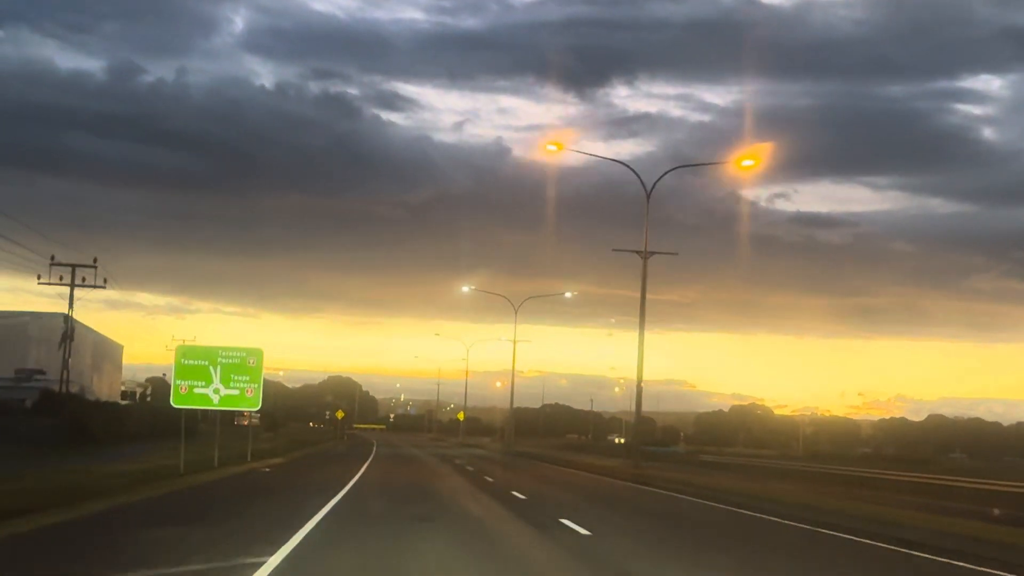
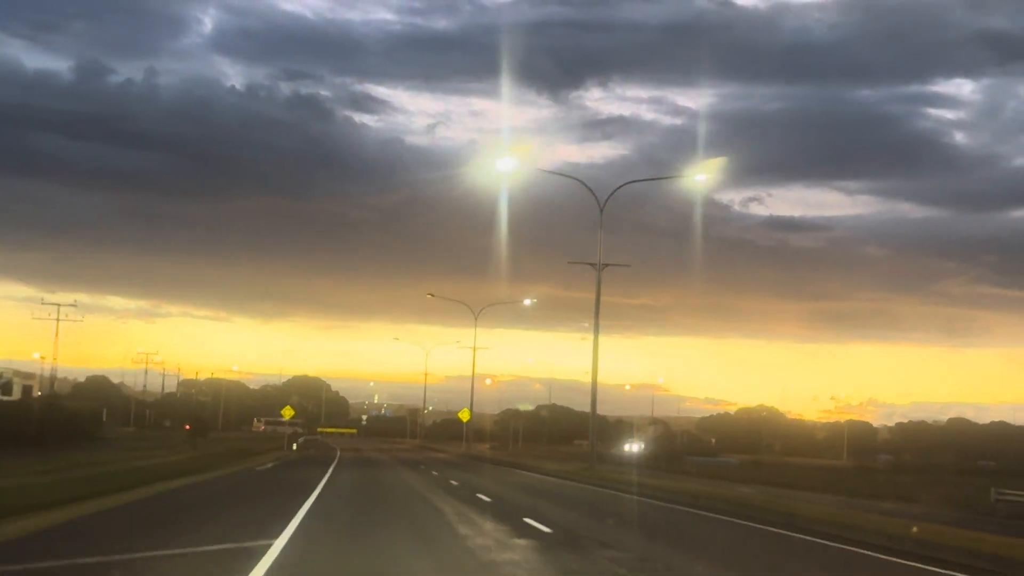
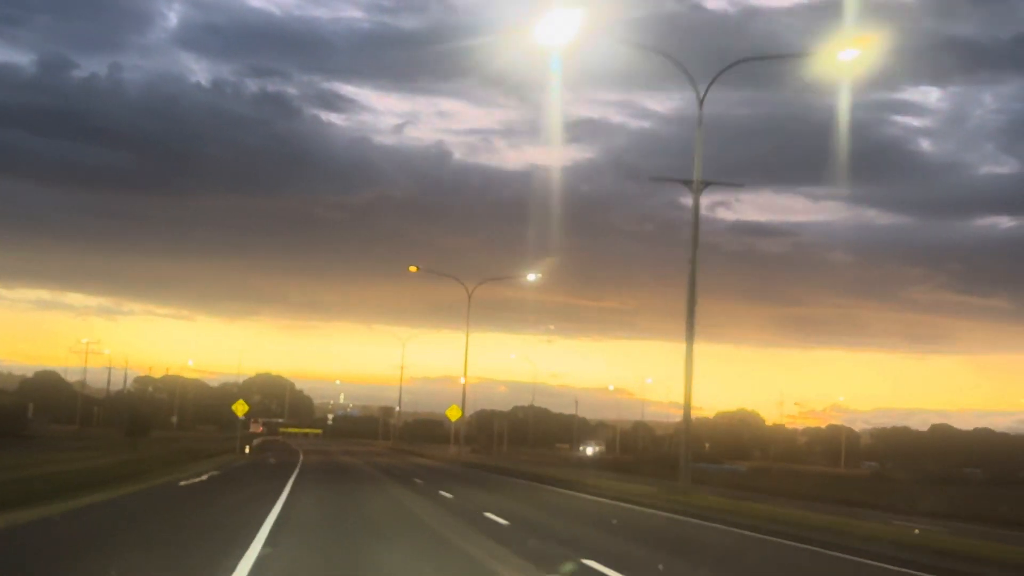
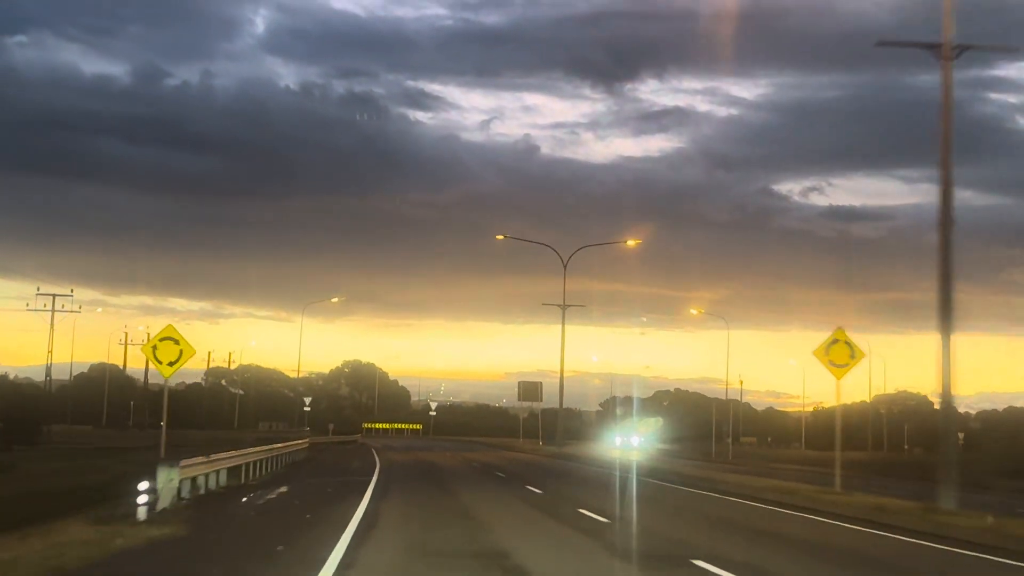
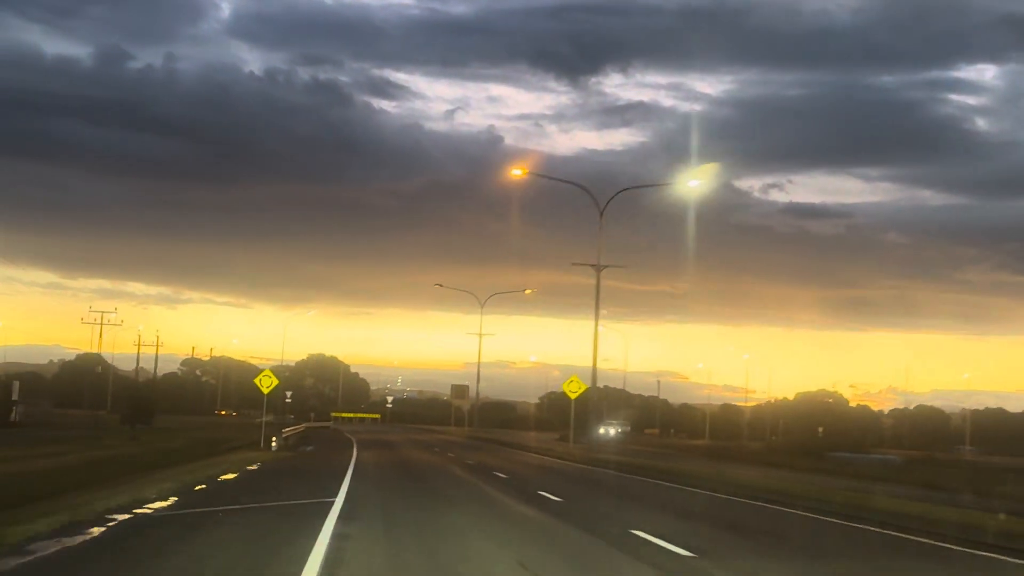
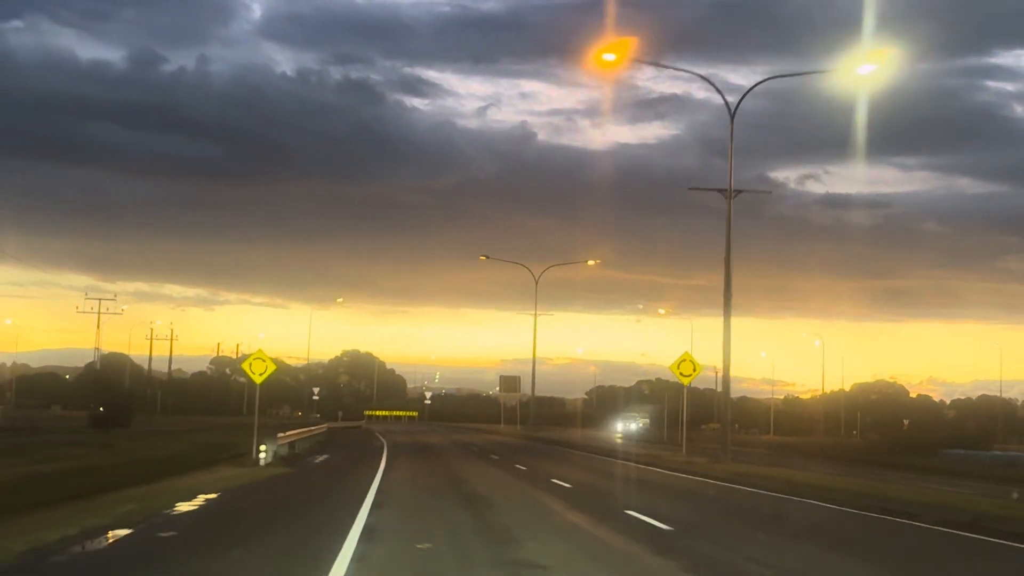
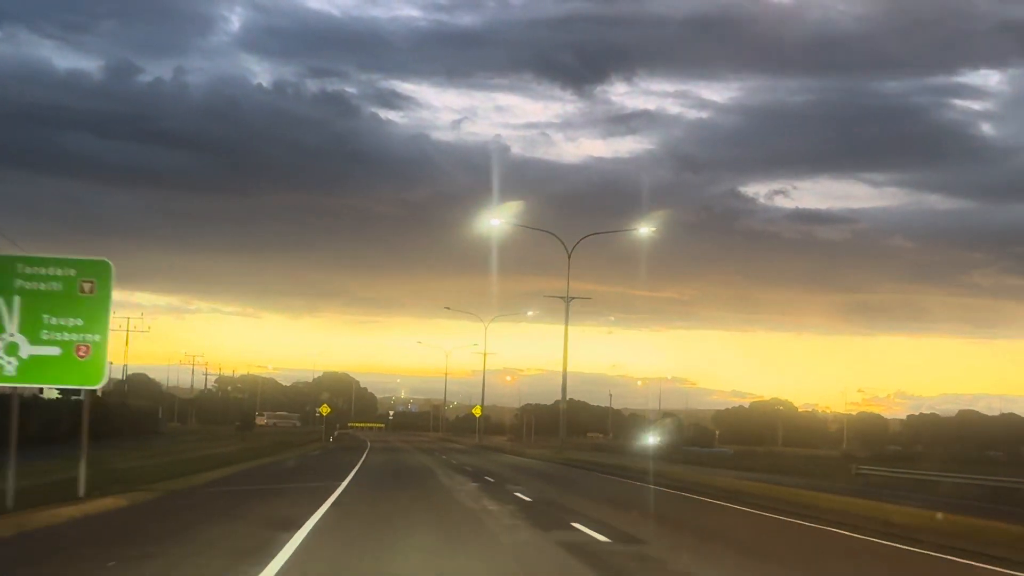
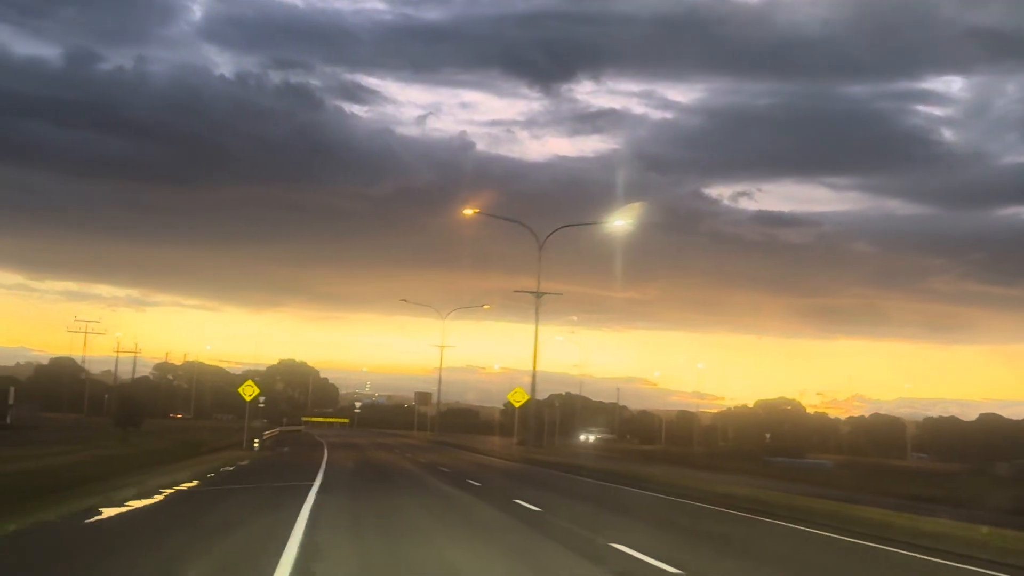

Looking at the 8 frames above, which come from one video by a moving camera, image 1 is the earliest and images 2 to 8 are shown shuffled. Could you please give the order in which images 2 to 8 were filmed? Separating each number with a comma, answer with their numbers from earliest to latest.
7, 2, 3, 8, 5, 6, 4
